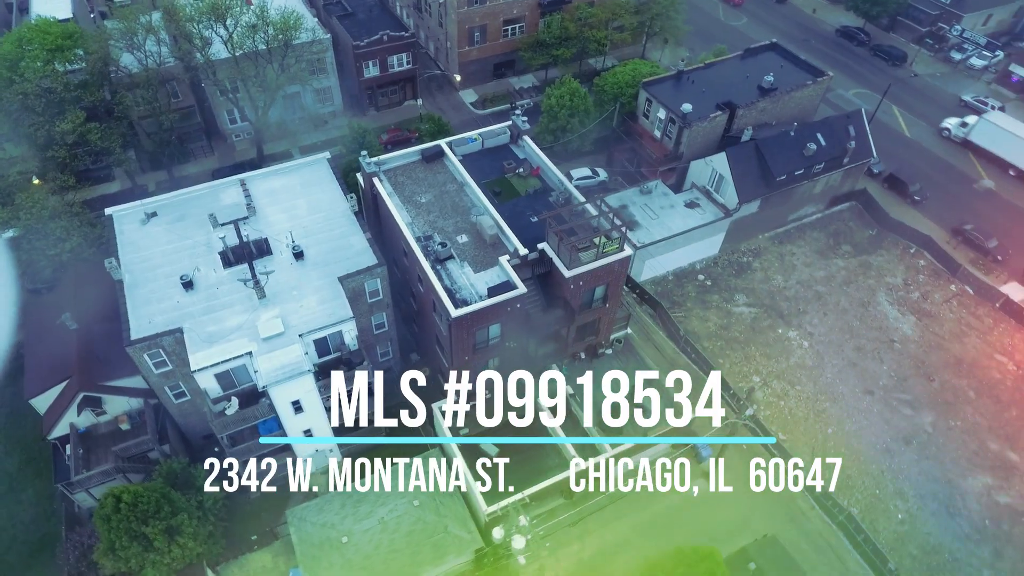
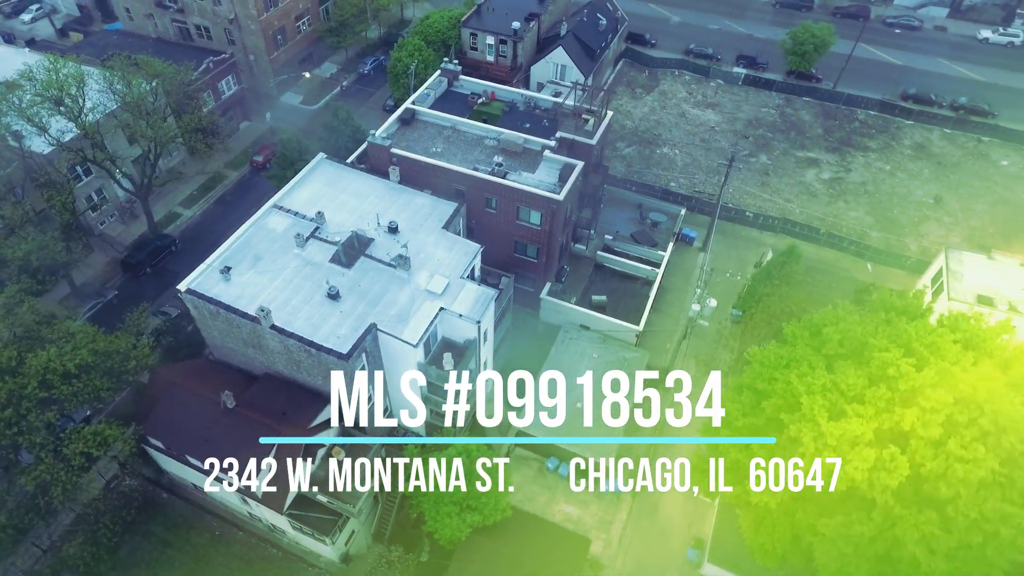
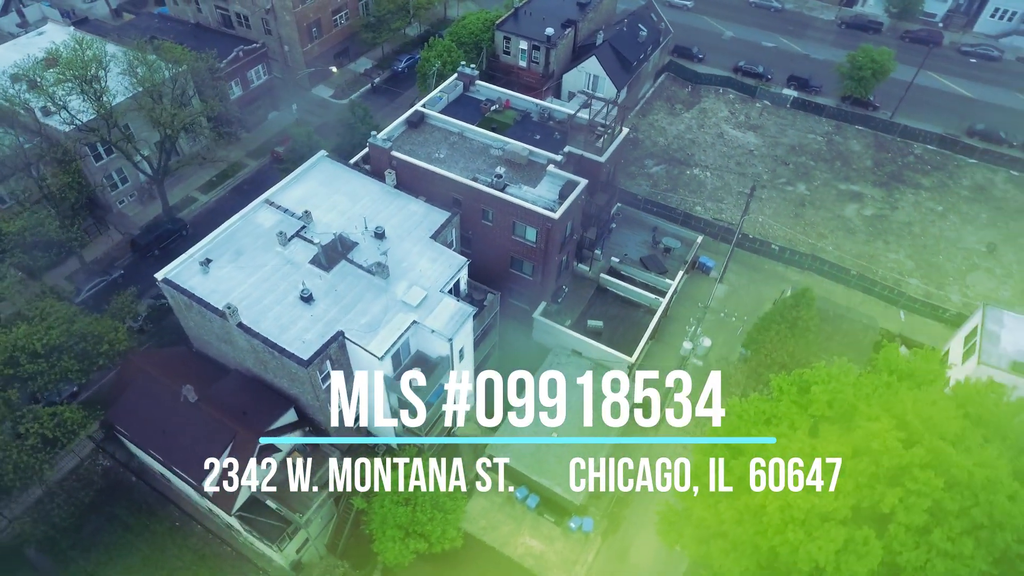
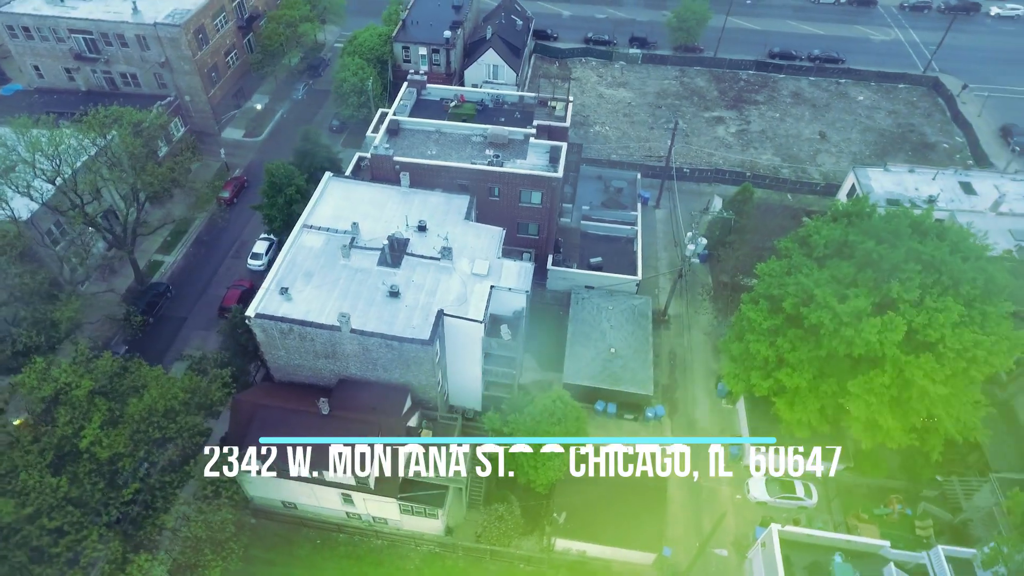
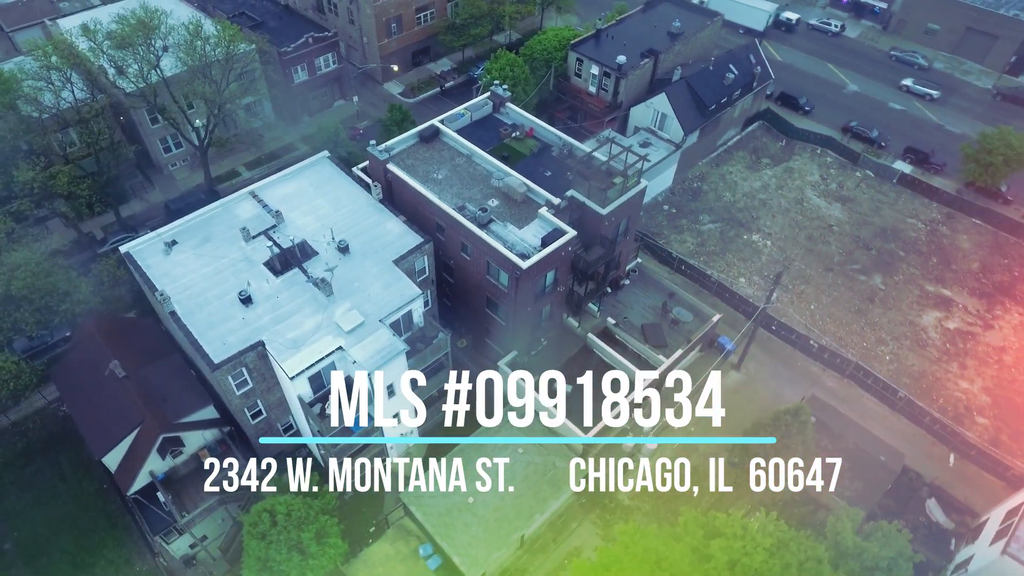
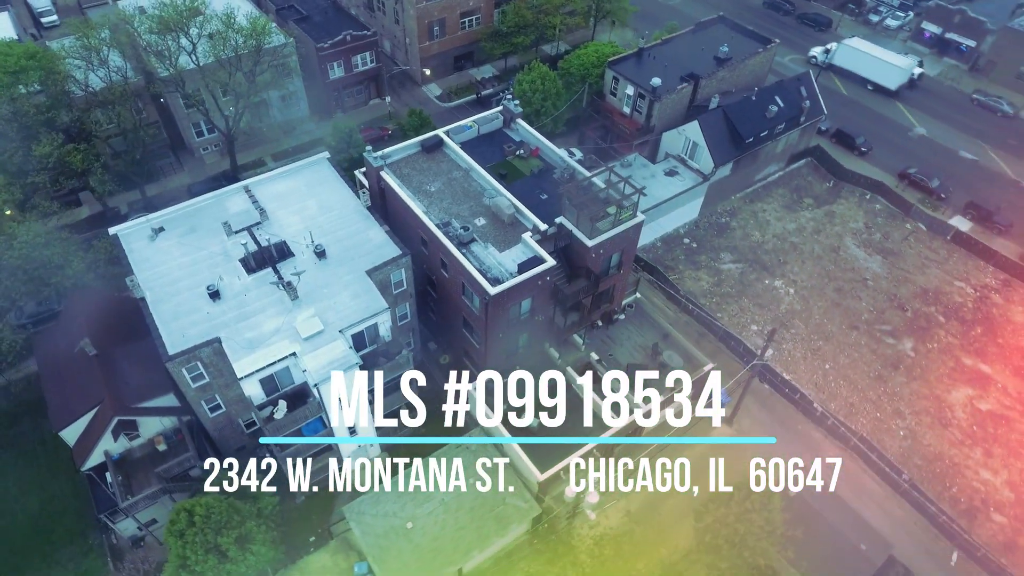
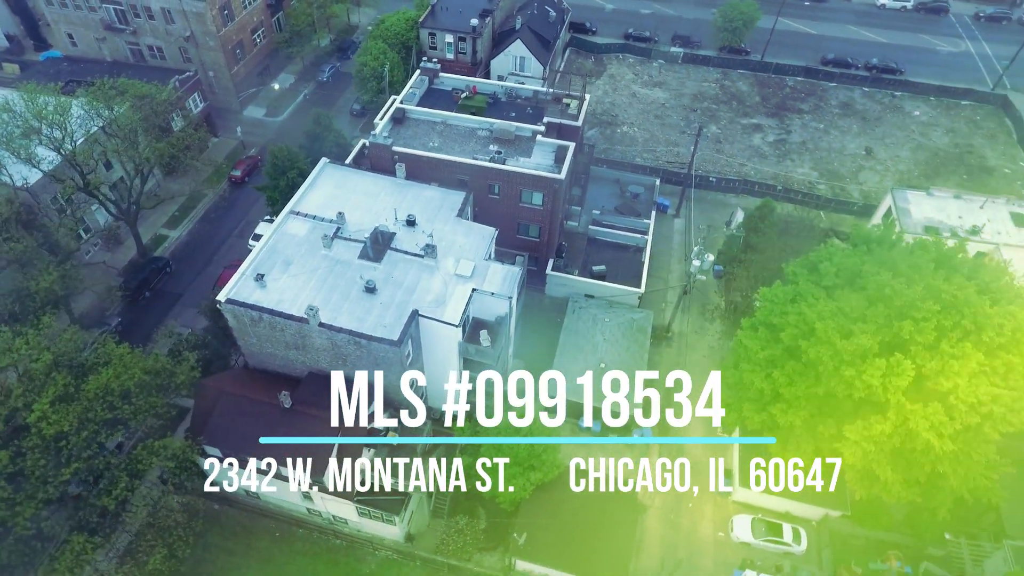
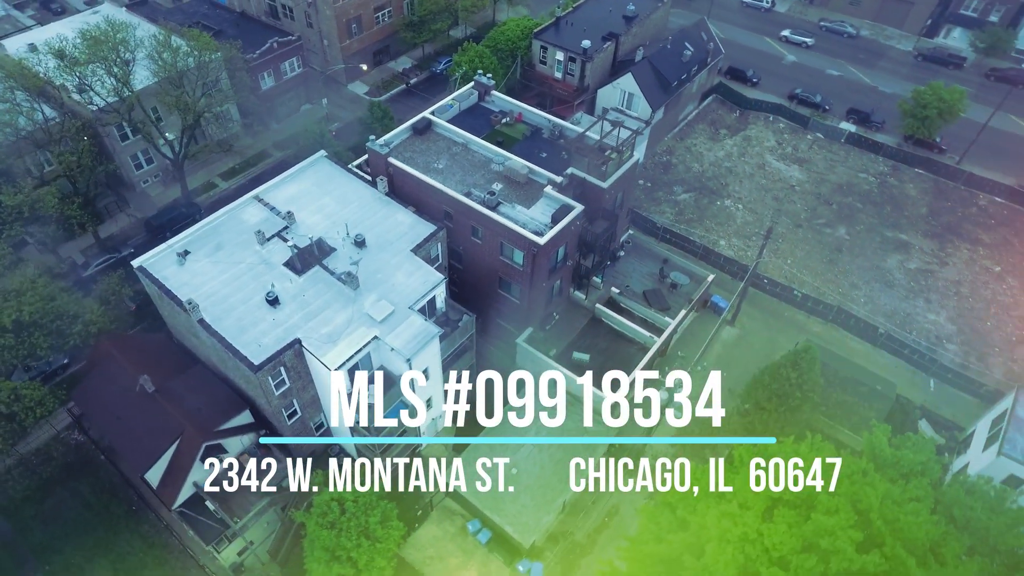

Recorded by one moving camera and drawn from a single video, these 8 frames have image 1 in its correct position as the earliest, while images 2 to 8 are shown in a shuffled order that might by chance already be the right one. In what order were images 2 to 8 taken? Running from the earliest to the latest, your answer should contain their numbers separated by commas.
6, 5, 8, 3, 2, 7, 4
